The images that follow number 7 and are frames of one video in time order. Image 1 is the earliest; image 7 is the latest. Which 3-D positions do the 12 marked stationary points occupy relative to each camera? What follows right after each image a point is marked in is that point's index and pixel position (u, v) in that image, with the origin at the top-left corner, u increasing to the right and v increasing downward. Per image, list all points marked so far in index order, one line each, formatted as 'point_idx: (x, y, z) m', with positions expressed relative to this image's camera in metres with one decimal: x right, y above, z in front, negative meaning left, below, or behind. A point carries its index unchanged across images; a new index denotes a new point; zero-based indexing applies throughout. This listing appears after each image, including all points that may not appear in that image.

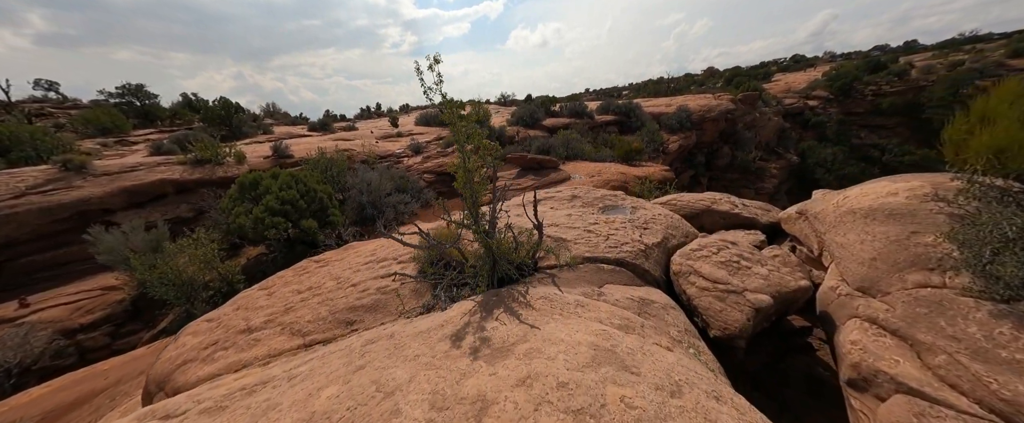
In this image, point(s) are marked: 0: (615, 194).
0: (+1.4, +0.2, +4.3) m
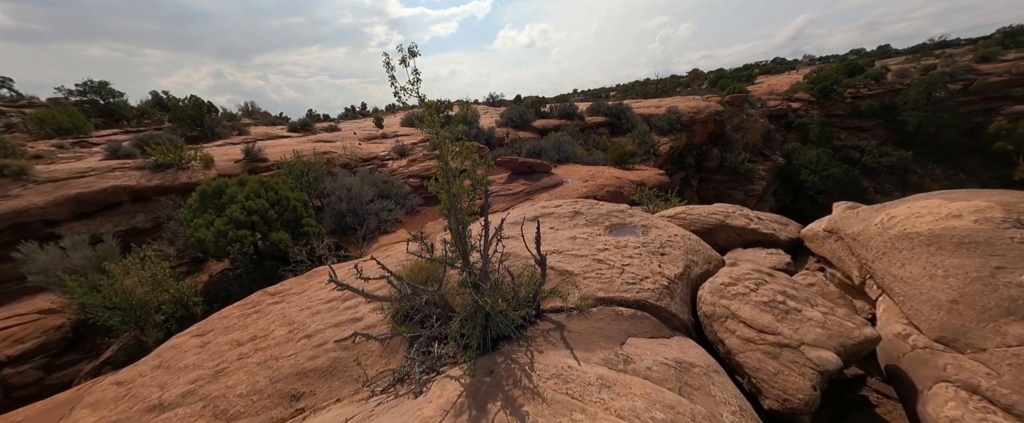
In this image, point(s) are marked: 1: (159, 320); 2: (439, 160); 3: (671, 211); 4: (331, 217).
0: (+1.3, 0.0, +3.8) m
1: (-4.7, -1.5, +4.3) m
2: (-0.5, +0.4, +2.3) m
3: (+2.3, 0.0, +4.6) m
4: (-4.8, -0.1, +8.4) m
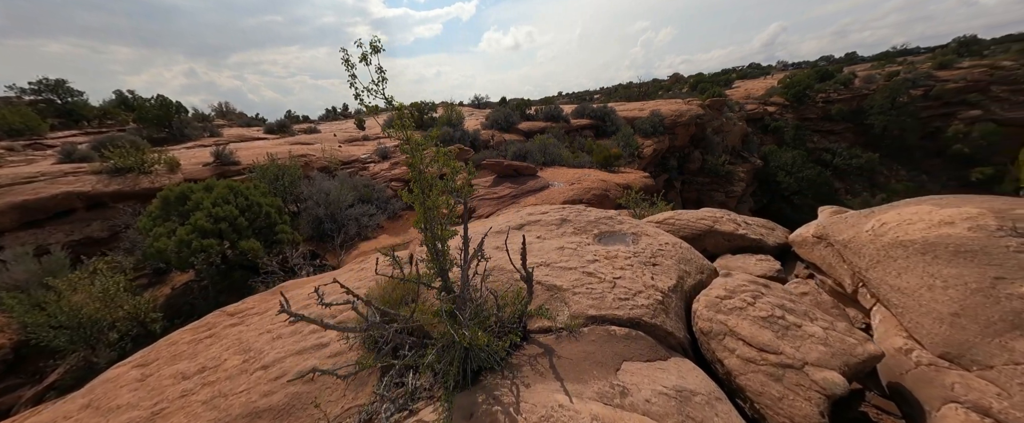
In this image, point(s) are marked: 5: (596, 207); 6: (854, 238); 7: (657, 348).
0: (+1.1, -0.1, +3.6) m
1: (-4.9, -1.6, +3.9) m
2: (-0.6, +0.3, +2.0) m
3: (+2.1, -0.1, +4.5) m
4: (-5.1, -0.3, +8.0) m
5: (+2.6, +0.2, +9.7) m
6: (+3.1, -0.2, +2.9) m
7: (+0.9, -0.8, +1.9) m
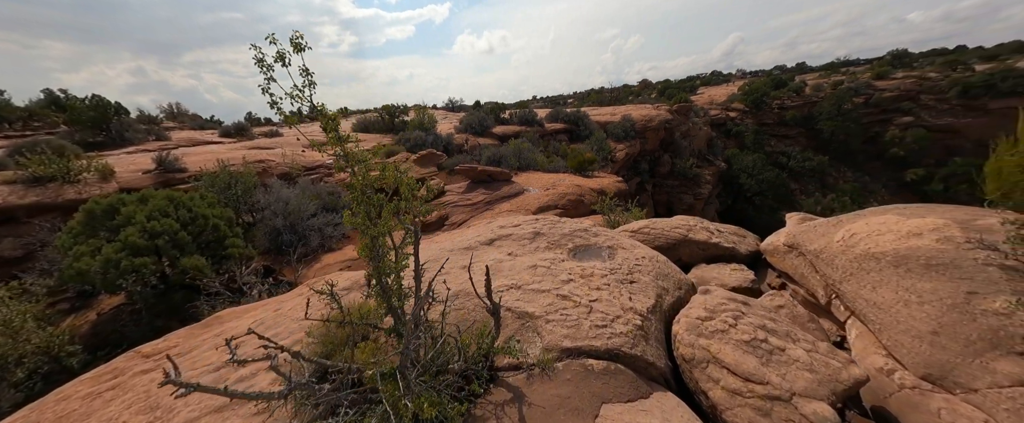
0: (+0.8, -0.2, +3.5) m
1: (-5.2, -1.8, +3.3) m
2: (-0.8, +0.1, +1.8) m
3: (+1.7, -0.2, +4.4) m
4: (-5.8, -0.6, +7.3) m
5: (+1.8, 0.0, +9.6) m
6: (+2.8, -0.3, +2.8) m
7: (+0.7, -0.9, +1.8) m
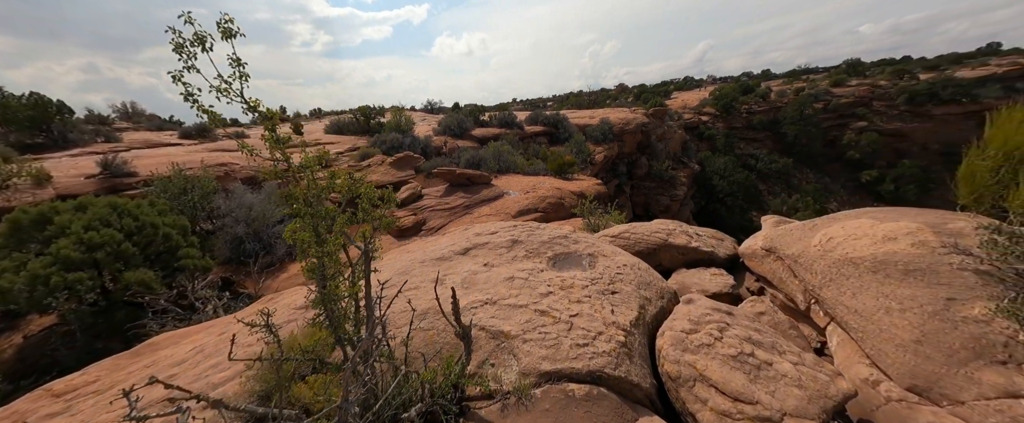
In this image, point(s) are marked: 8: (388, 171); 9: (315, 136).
0: (+0.5, -0.2, +3.3) m
1: (-5.4, -1.9, +2.8) m
2: (-1.0, +0.1, +1.5) m
3: (+1.4, -0.2, +4.3) m
4: (-6.2, -0.7, +6.8) m
5: (+1.2, -0.1, +9.5) m
6: (+2.6, -0.4, +2.8) m
7: (+0.6, -1.0, +1.6) m
8: (-4.6, +1.5, +11.9) m
9: (-11.2, +4.3, +18.1) m
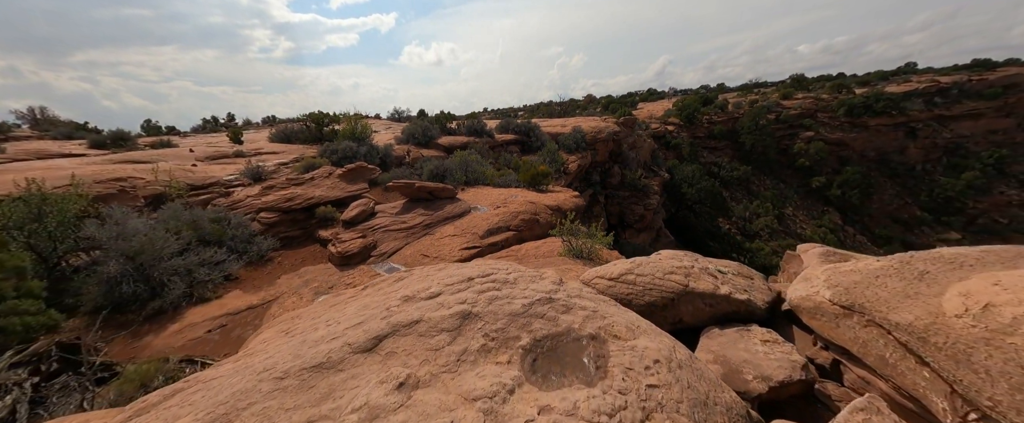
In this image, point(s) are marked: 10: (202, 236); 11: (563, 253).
0: (+0.2, -0.6, +2.1) m
1: (-5.6, -2.3, +0.9) m
2: (-1.2, -0.2, +0.1) m
3: (+1.0, -0.6, +3.1) m
4: (-6.8, -1.3, +5.0) m
5: (+0.3, -0.6, +8.3) m
6: (+2.3, -0.6, +1.7) m
7: (+0.4, -1.3, +0.3) m
8: (-5.6, +0.9, +10.2) m
9: (-12.8, +3.3, +15.9) m
10: (-7.3, -0.6, +7.5) m
11: (+1.0, -0.8, +5.9) m
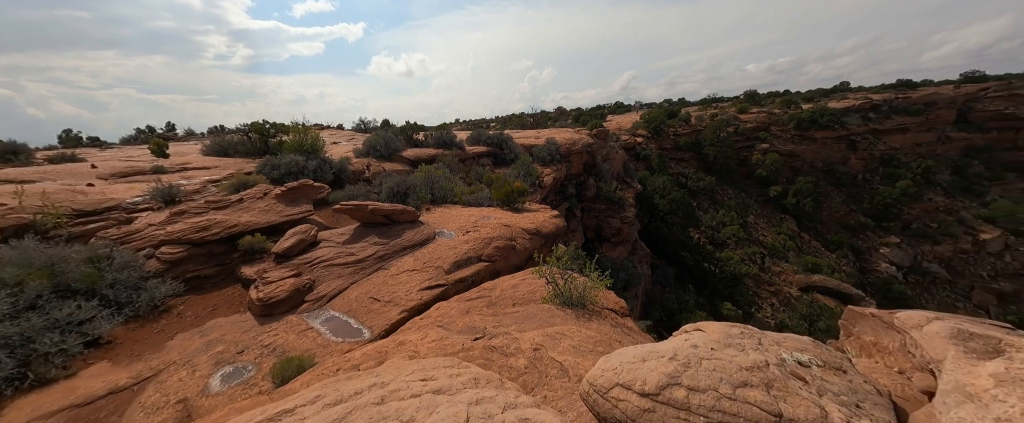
0: (+0.1, -0.9, +0.8) m
1: (-5.6, -2.8, -0.9) m
2: (-1.1, -0.6, -1.2) m
3: (+0.8, -1.0, +1.8) m
4: (-7.1, -1.9, +3.0) m
5: (-0.3, -1.2, +7.0) m
6: (+2.2, -1.0, +0.6) m
7: (+0.5, -1.6, -1.0) m
8: (-6.4, +0.1, +8.4) m
9: (-14.1, +2.3, +13.6) m
10: (-7.8, -1.3, +5.5) m
11: (+0.6, -1.3, +4.7) m
